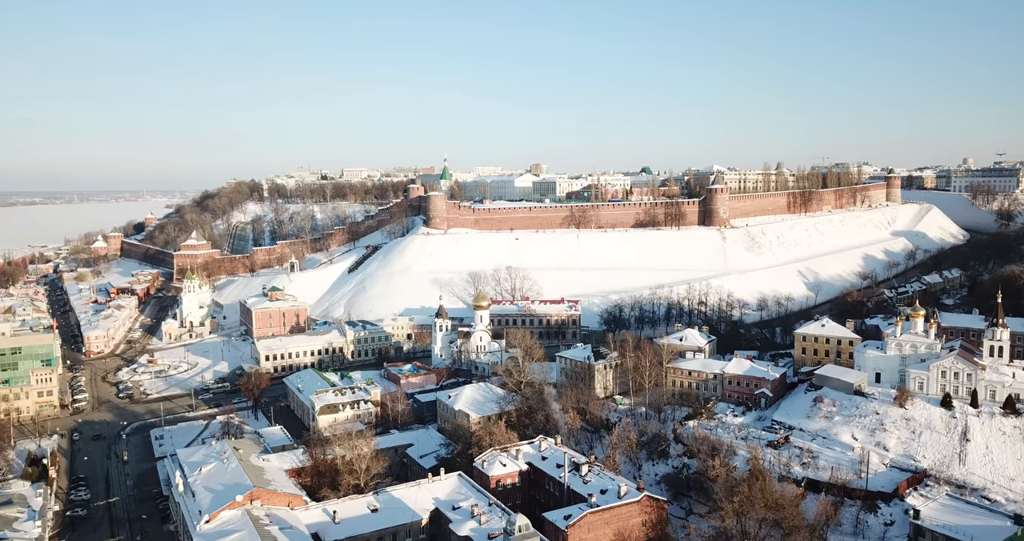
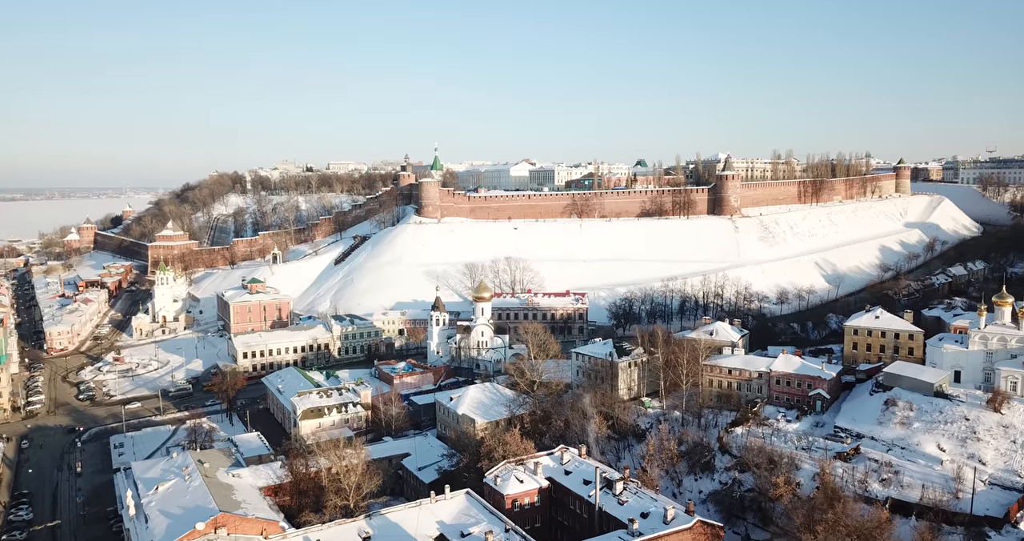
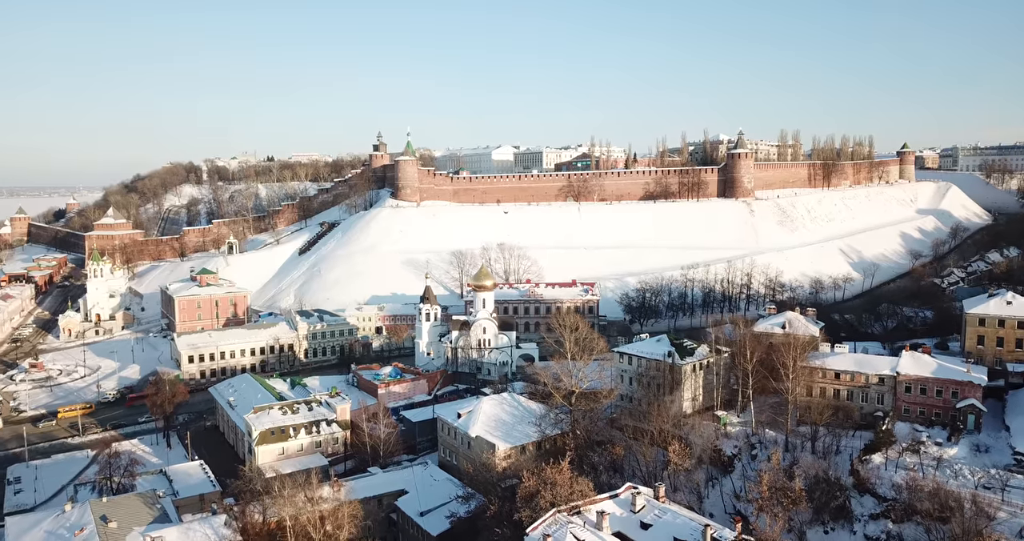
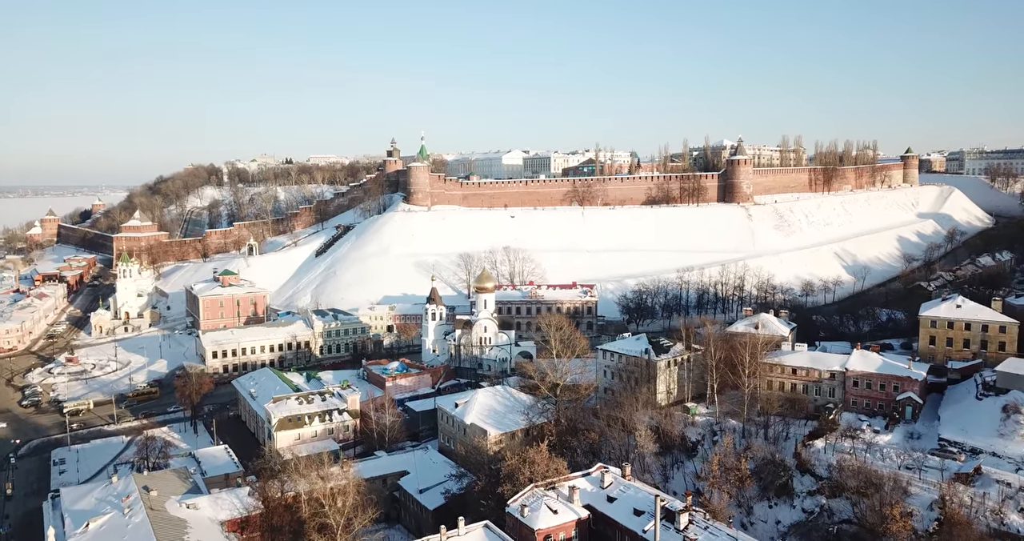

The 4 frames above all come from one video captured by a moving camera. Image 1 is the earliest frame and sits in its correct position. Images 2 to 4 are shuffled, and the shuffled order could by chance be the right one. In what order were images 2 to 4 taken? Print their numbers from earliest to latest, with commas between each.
2, 4, 3
